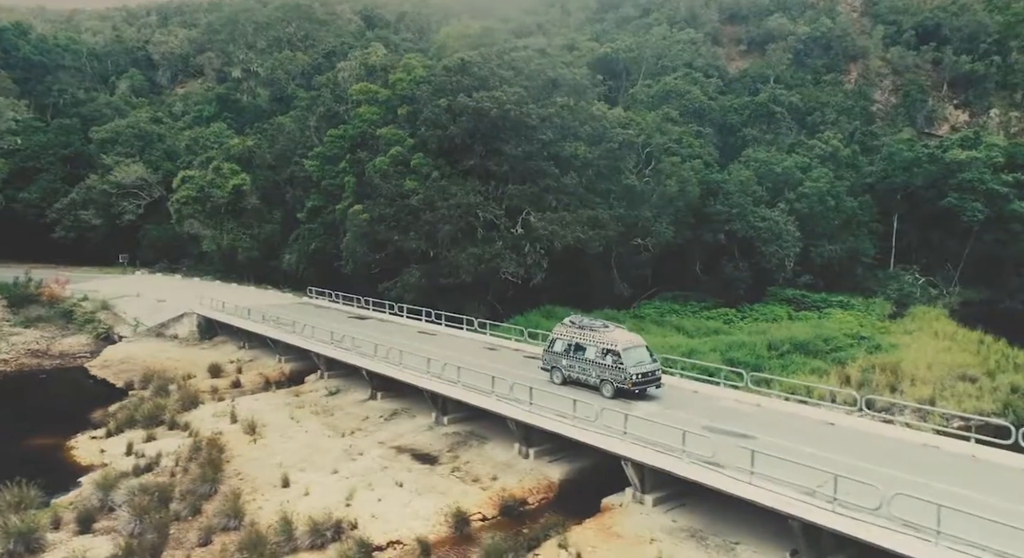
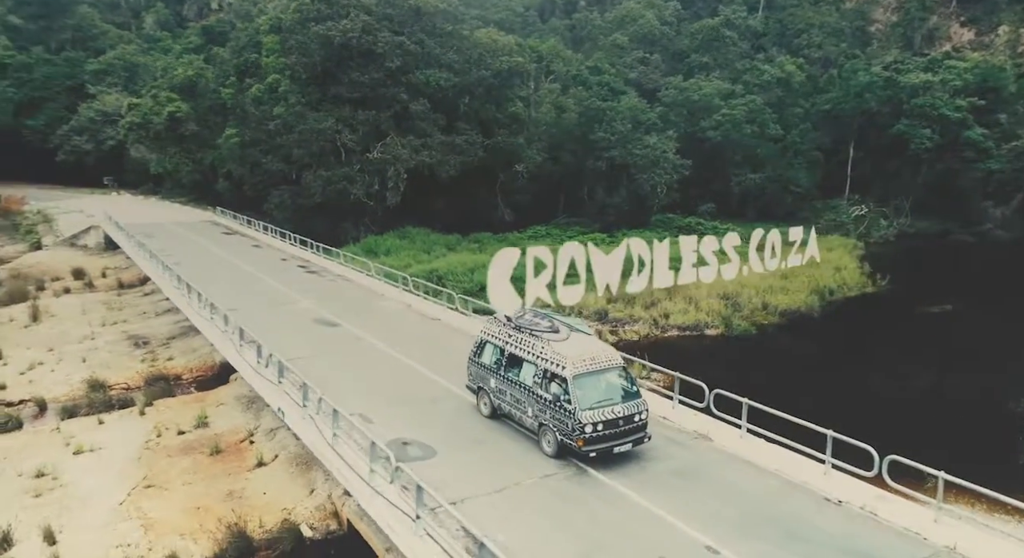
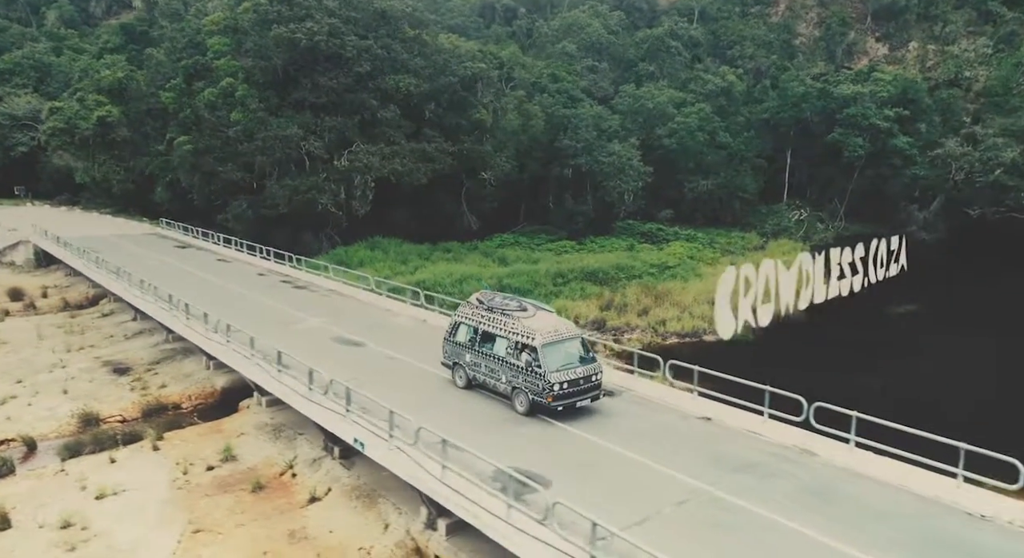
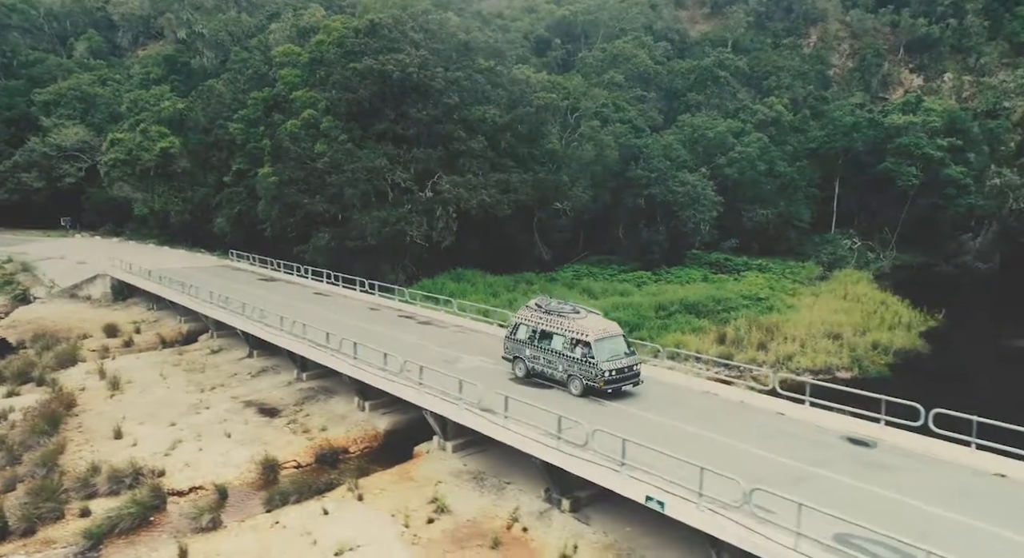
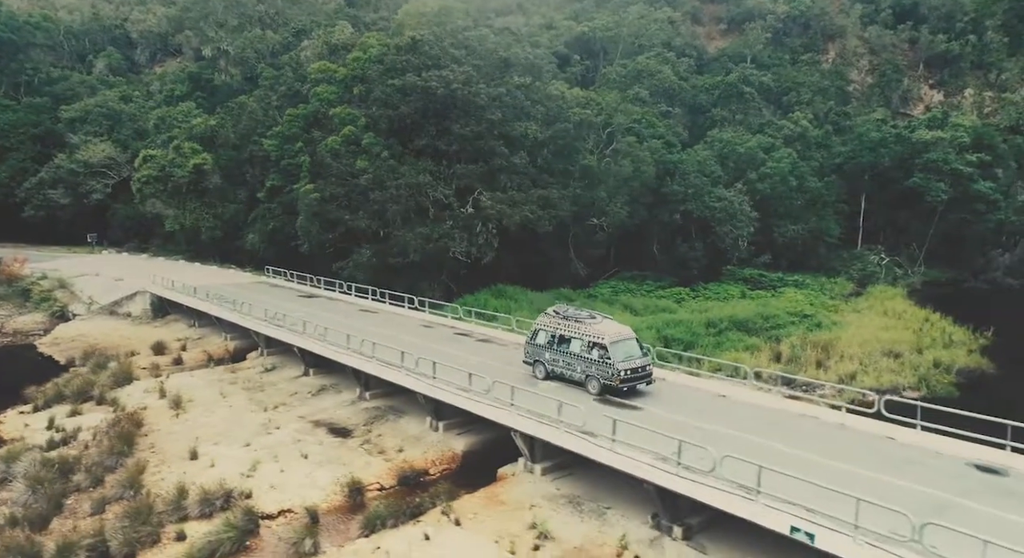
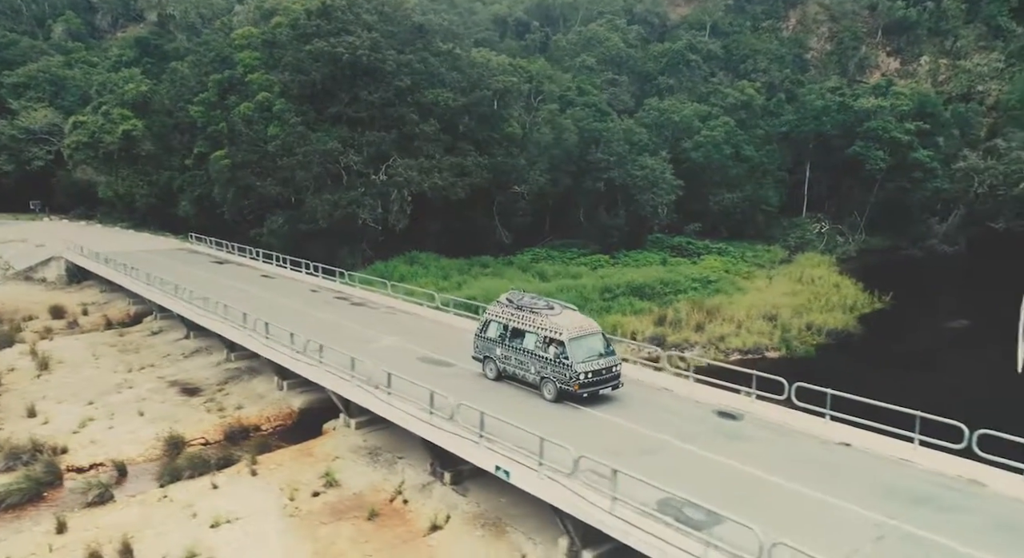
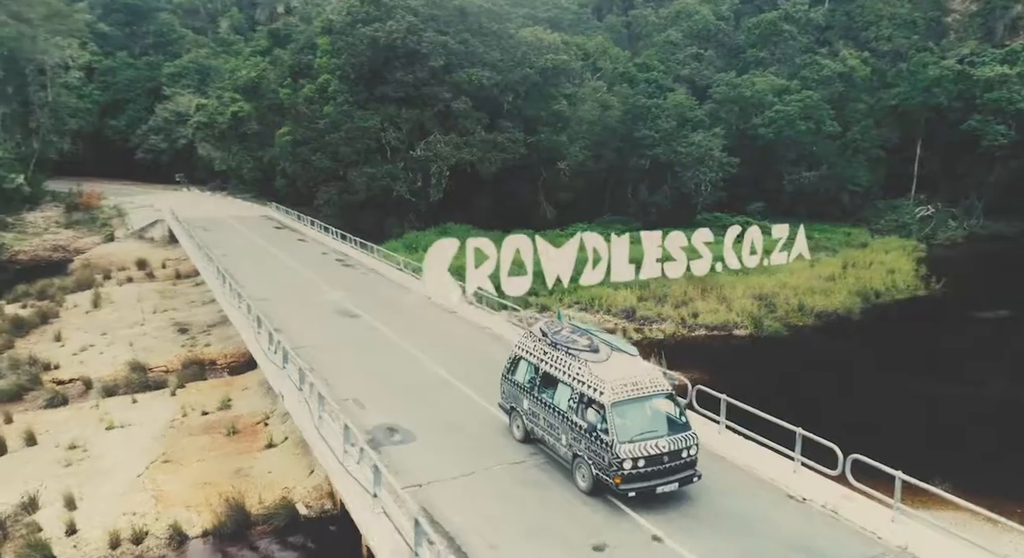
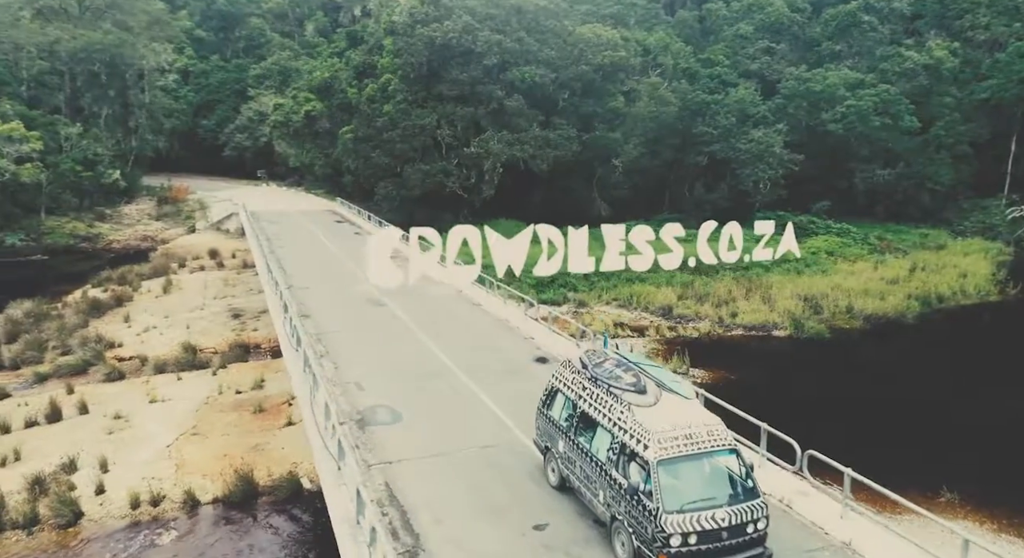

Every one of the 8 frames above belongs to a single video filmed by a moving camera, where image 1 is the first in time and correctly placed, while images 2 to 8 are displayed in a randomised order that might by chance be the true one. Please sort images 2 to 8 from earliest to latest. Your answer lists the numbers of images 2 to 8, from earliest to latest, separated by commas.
5, 4, 6, 3, 2, 7, 8
